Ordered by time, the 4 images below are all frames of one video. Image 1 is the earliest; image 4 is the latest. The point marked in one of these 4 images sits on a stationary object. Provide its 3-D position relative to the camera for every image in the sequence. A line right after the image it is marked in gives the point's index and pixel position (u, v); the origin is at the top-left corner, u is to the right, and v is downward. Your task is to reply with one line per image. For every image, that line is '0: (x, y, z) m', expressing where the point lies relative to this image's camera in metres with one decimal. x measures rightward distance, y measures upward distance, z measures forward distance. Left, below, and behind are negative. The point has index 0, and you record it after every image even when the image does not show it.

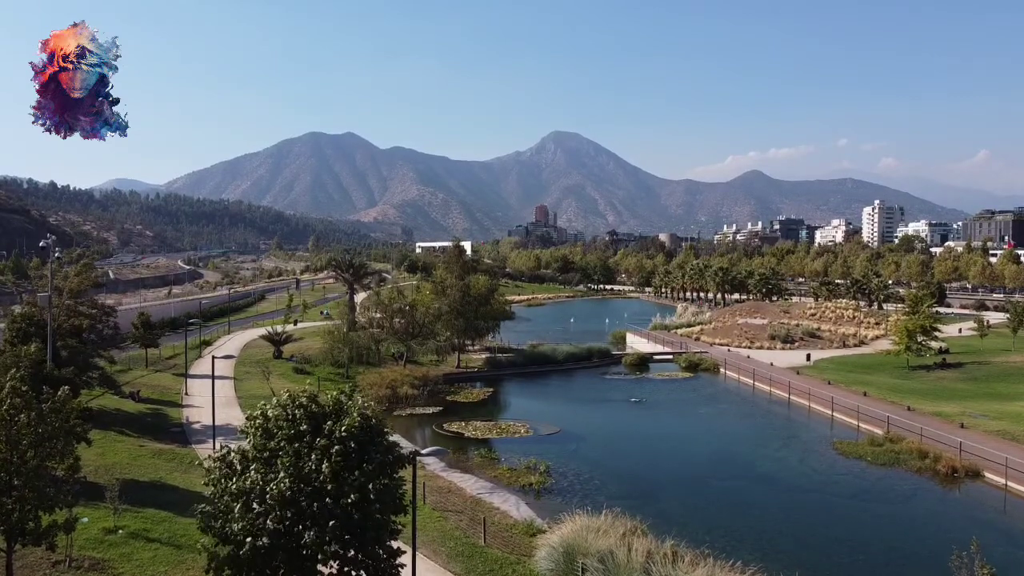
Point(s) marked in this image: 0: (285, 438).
0: (-4.6, -3.0, +13.7) m
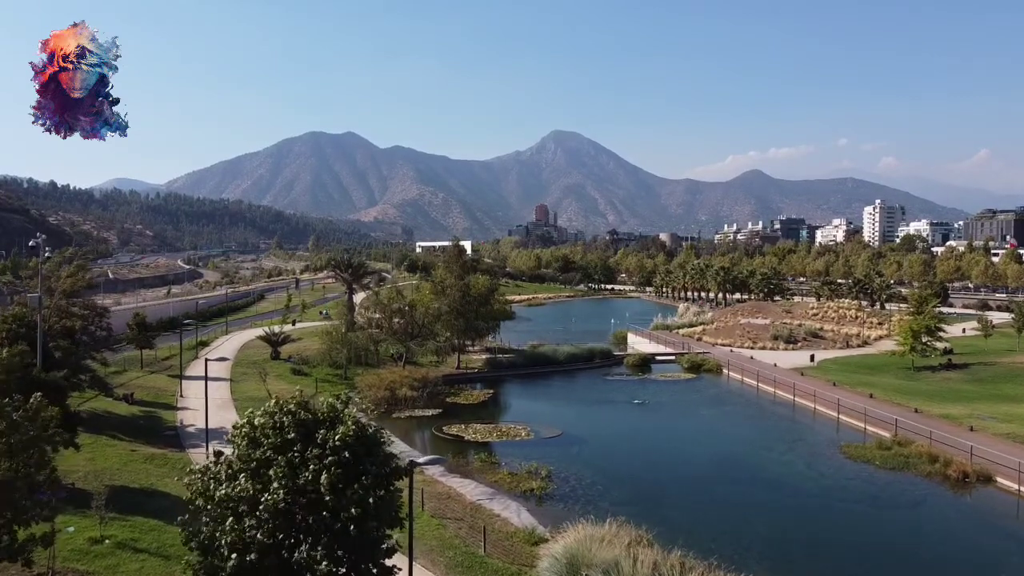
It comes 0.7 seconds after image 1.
0: (-4.6, -3.1, +13.1) m
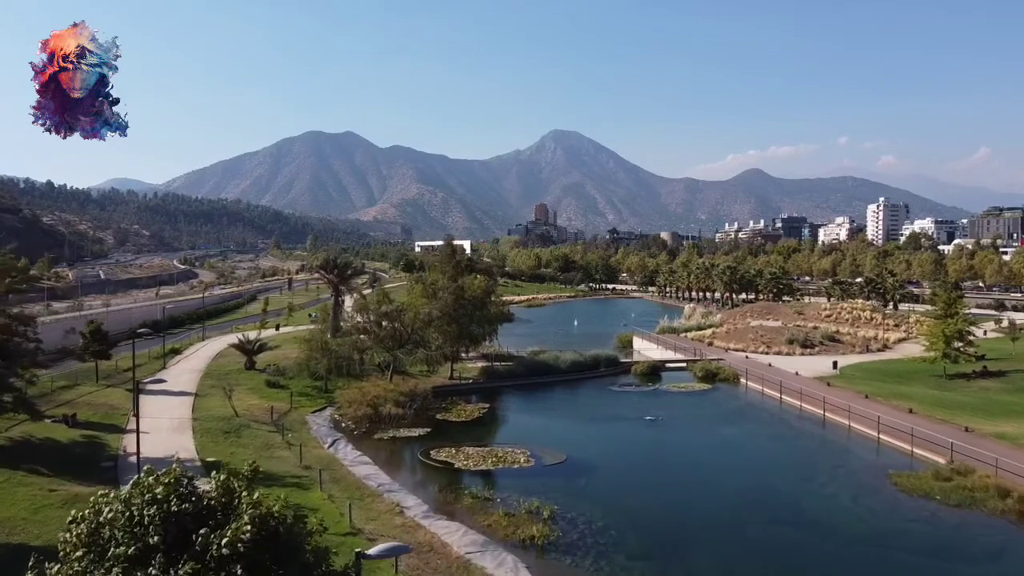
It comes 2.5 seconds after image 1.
0: (-4.7, -3.3, +8.4) m
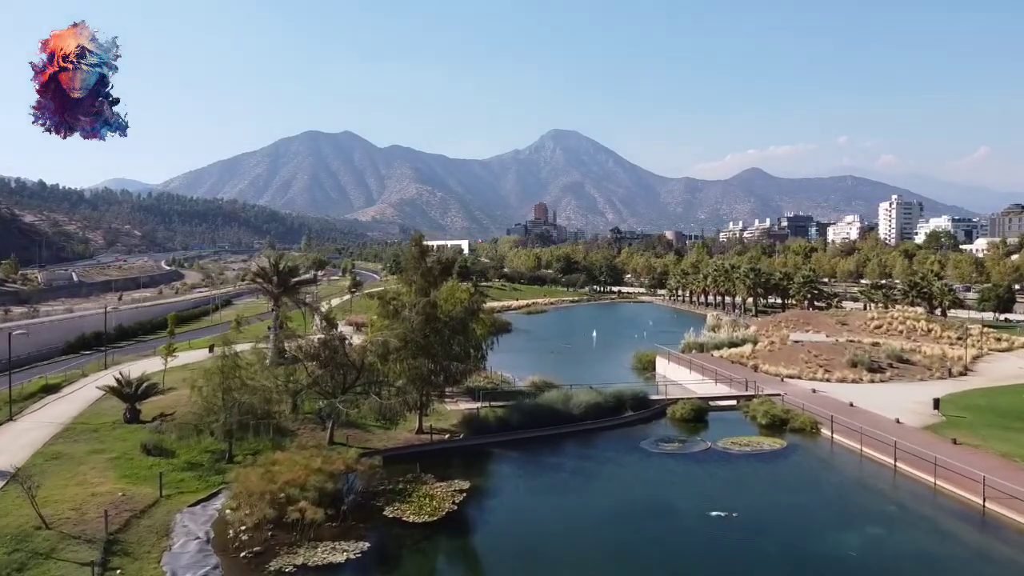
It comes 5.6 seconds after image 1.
0: (-5.1, -4.2, -5.8) m
